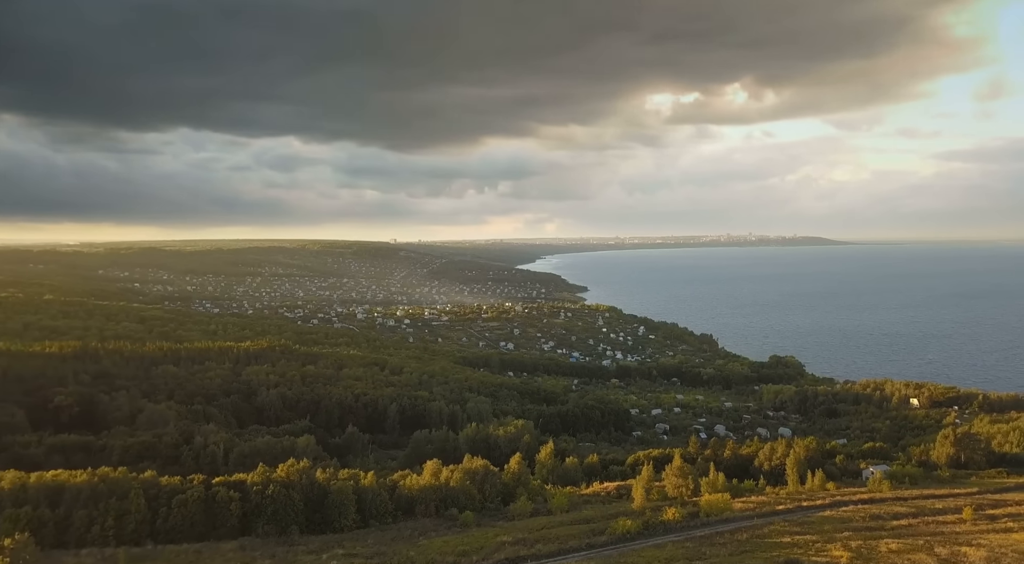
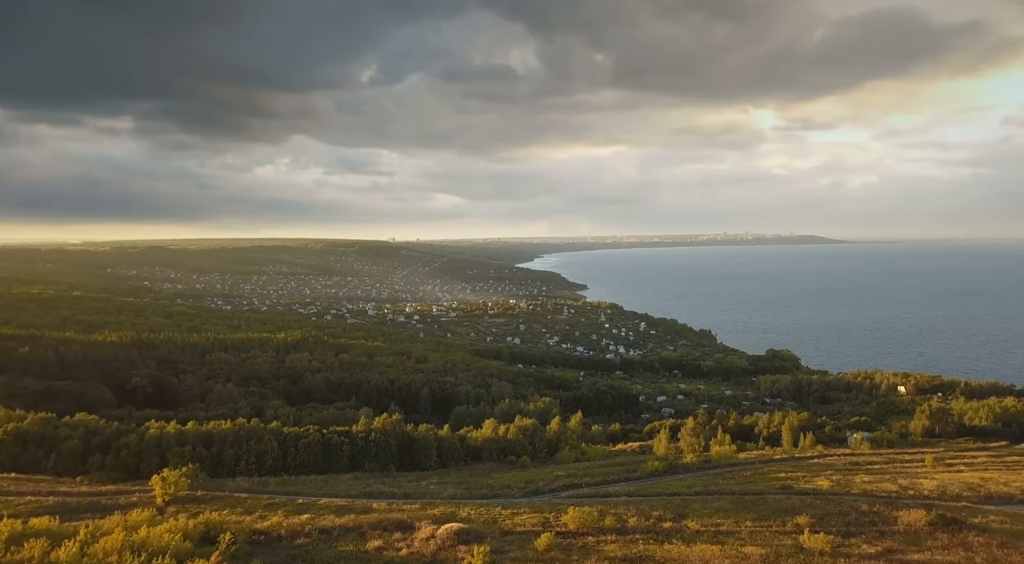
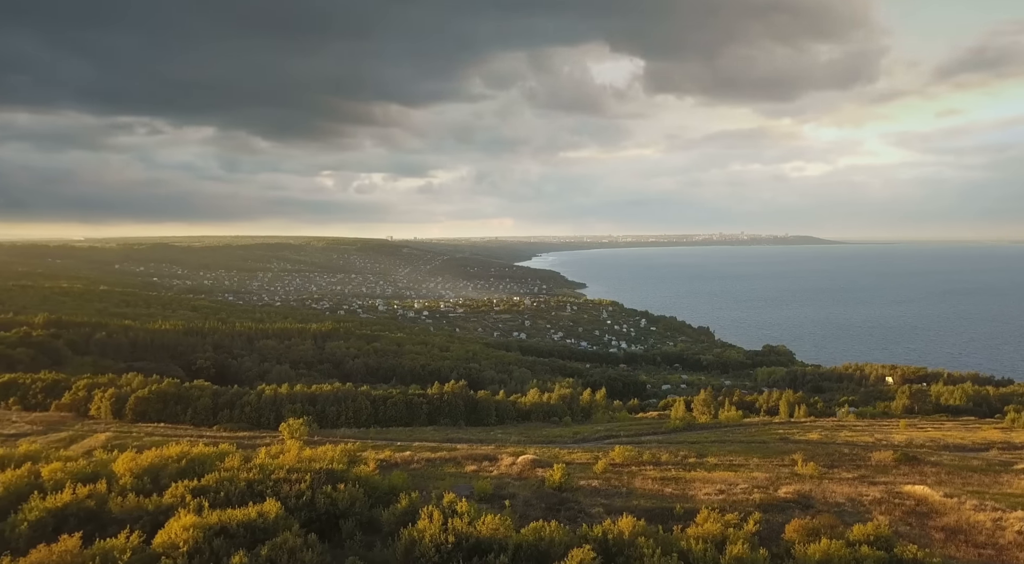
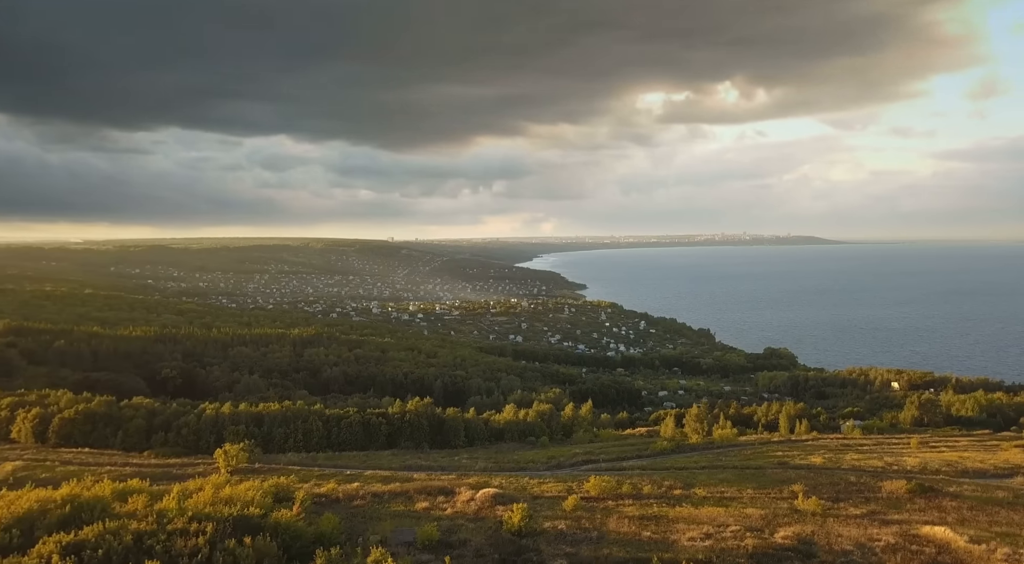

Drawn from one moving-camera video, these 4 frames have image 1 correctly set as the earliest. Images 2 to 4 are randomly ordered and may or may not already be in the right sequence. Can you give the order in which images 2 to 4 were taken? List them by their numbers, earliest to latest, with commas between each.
2, 4, 3
